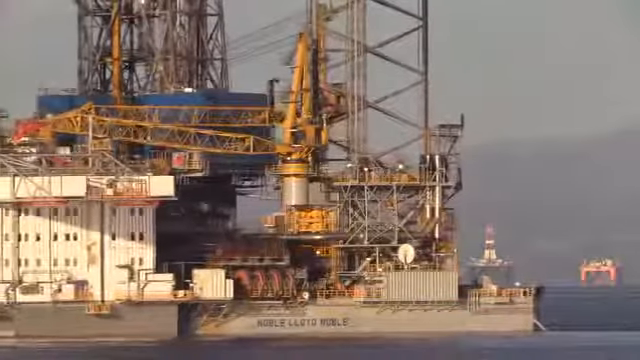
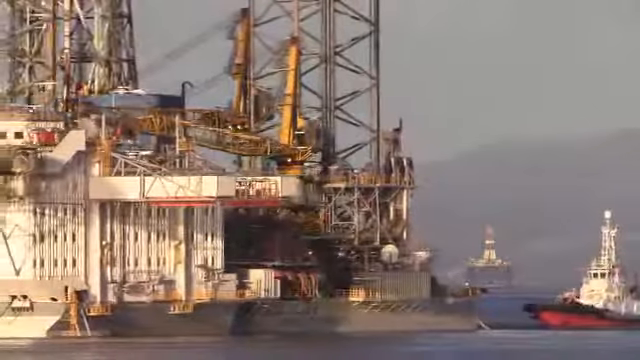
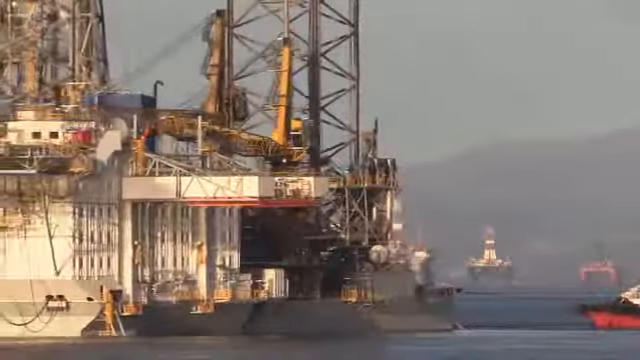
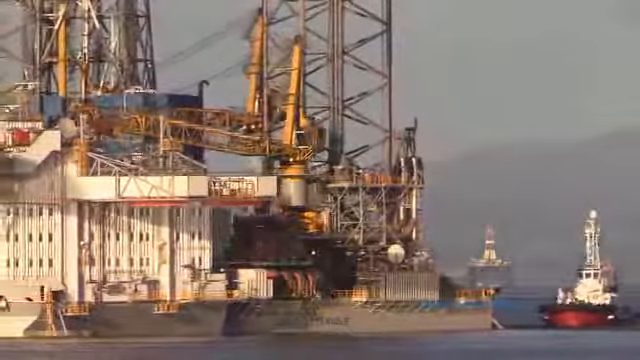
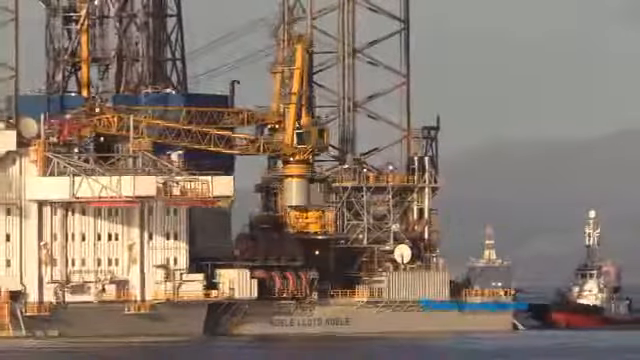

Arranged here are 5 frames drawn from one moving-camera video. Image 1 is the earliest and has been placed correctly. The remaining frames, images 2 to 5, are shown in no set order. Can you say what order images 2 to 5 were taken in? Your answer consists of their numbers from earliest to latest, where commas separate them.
5, 4, 2, 3
